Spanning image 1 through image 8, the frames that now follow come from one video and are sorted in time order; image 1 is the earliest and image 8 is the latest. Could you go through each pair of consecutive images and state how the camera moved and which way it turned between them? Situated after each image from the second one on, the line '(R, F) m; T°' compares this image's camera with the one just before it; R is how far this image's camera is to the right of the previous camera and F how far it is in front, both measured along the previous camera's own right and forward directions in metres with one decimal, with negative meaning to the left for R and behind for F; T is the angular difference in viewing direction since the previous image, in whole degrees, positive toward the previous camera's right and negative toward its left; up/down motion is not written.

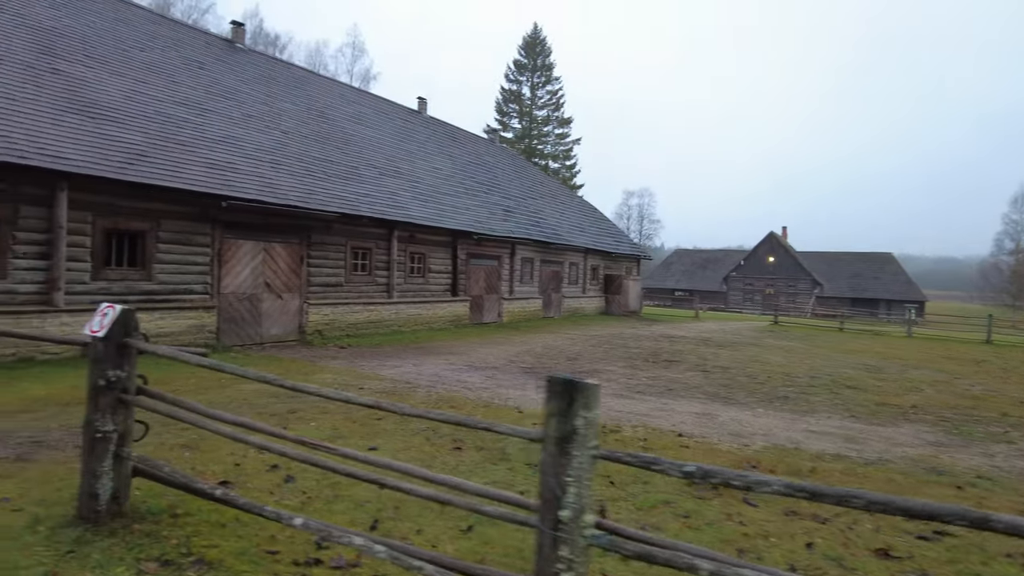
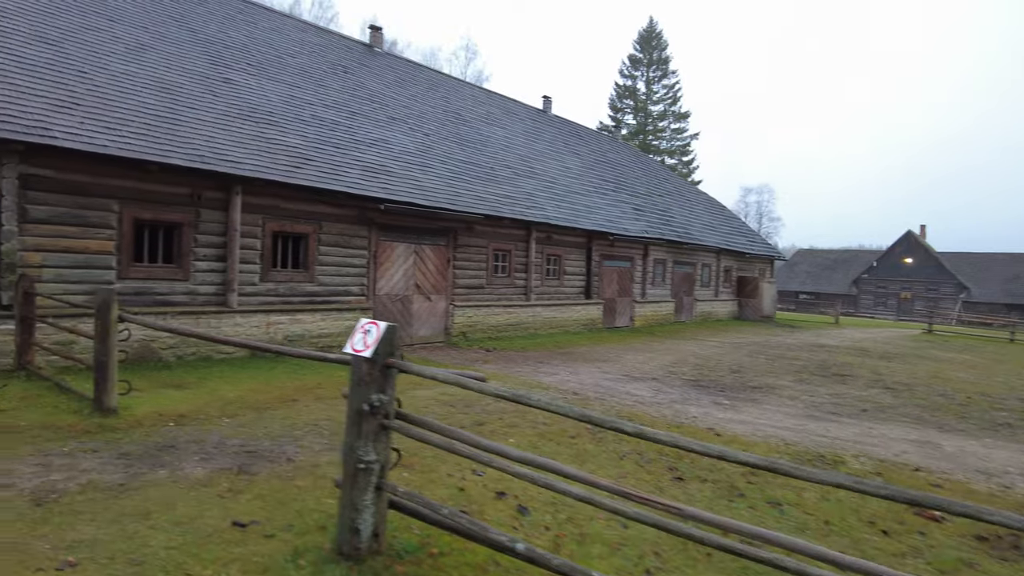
(-1.0, +0.5) m; -8°
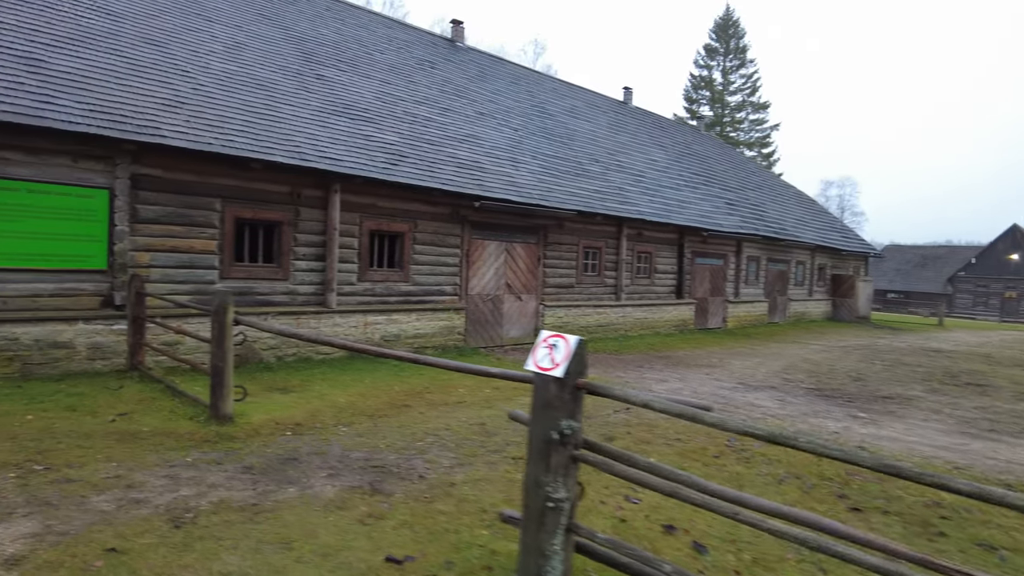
(-0.6, +0.5) m; -5°
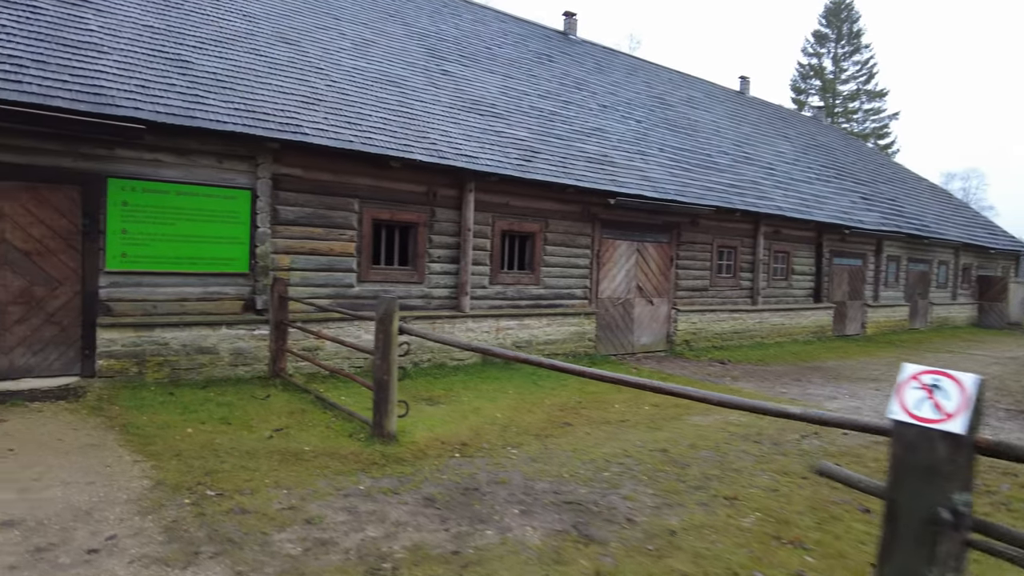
(-0.8, +0.6) m; -7°
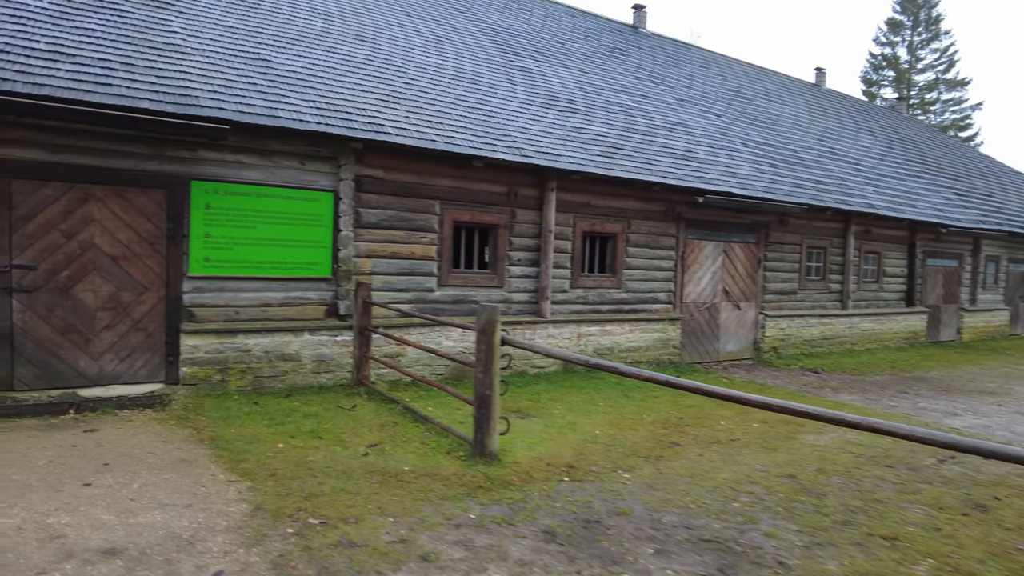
(-0.4, +0.4) m; -4°
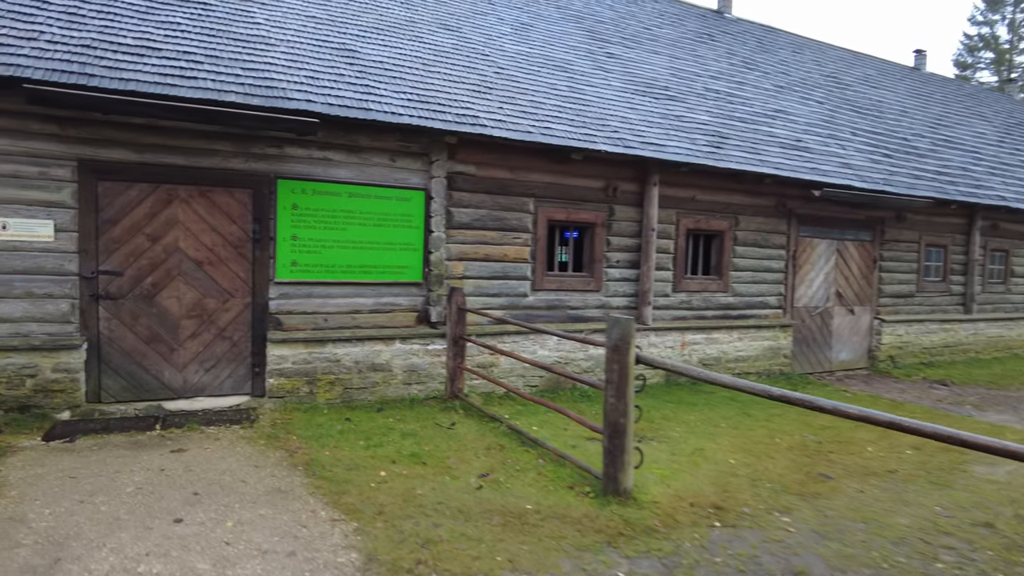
(-0.5, +0.6) m; -5°
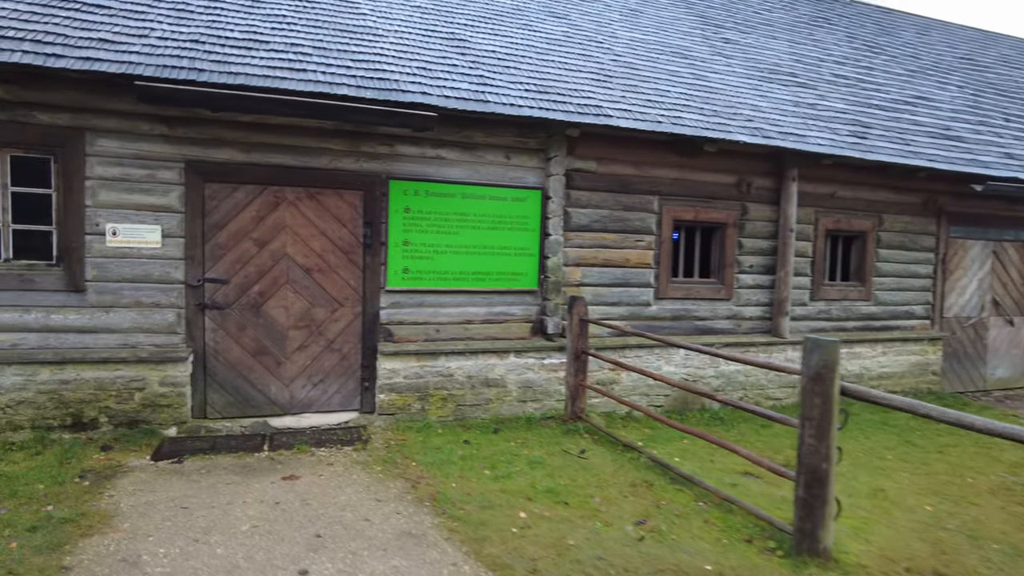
(-0.5, +0.6) m; -6°
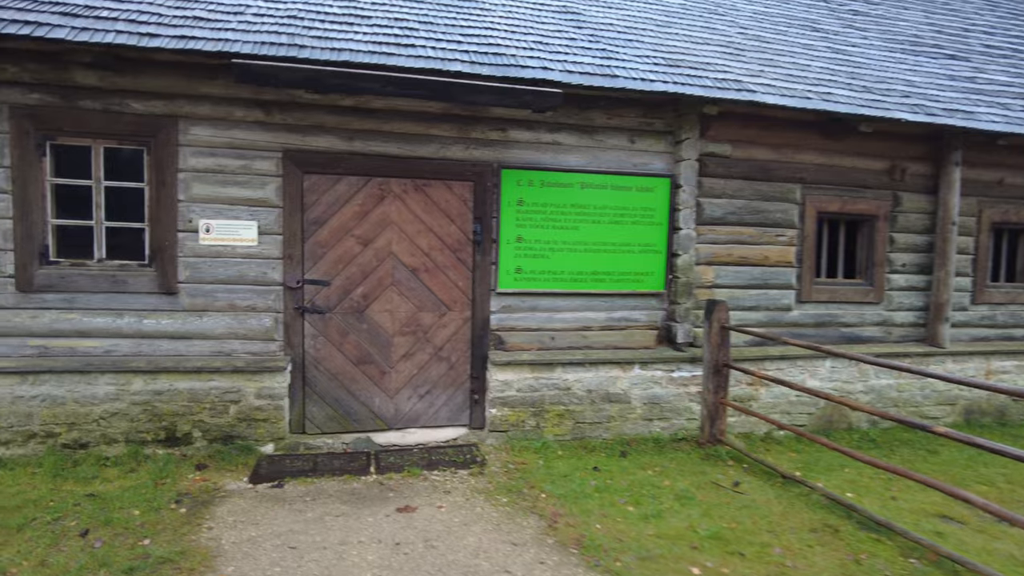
(-0.5, +0.6) m; -5°
